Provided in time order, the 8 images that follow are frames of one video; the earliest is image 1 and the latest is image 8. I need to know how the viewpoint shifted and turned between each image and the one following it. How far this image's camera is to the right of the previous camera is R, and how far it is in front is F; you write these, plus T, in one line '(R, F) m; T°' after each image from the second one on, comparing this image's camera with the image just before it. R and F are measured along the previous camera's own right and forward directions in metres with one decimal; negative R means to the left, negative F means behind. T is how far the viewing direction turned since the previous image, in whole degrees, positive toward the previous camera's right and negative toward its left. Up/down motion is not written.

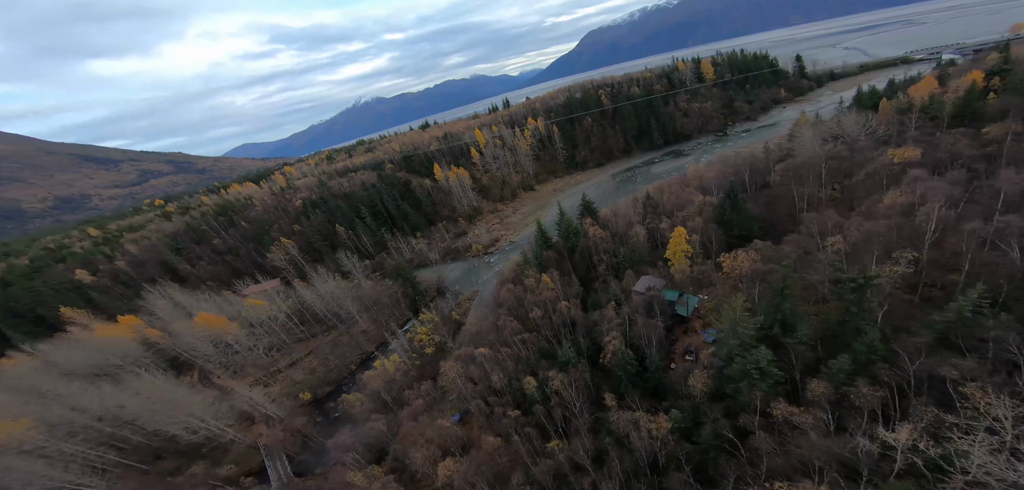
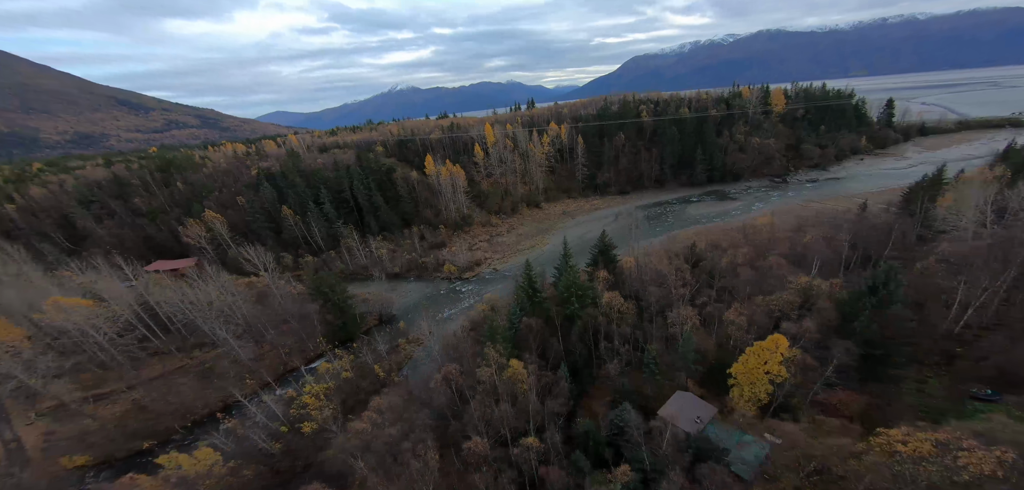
(+2.7, +15.7) m; -1°
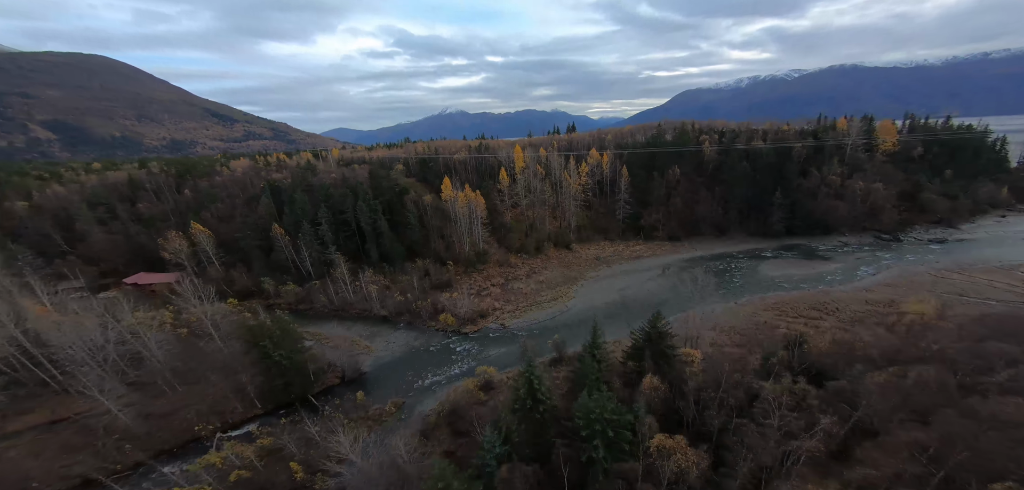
(+2.2, +10.4) m; -6°
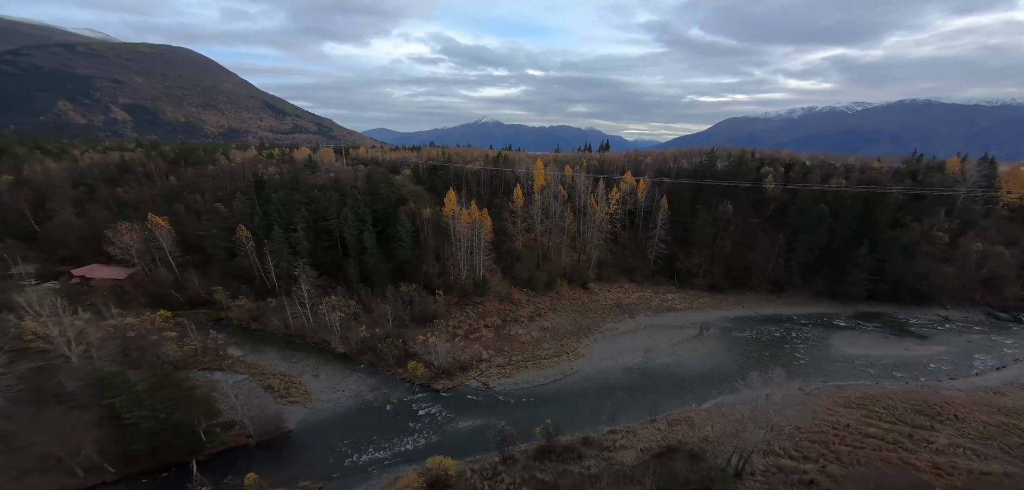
(+2.3, +9.0) m; -4°
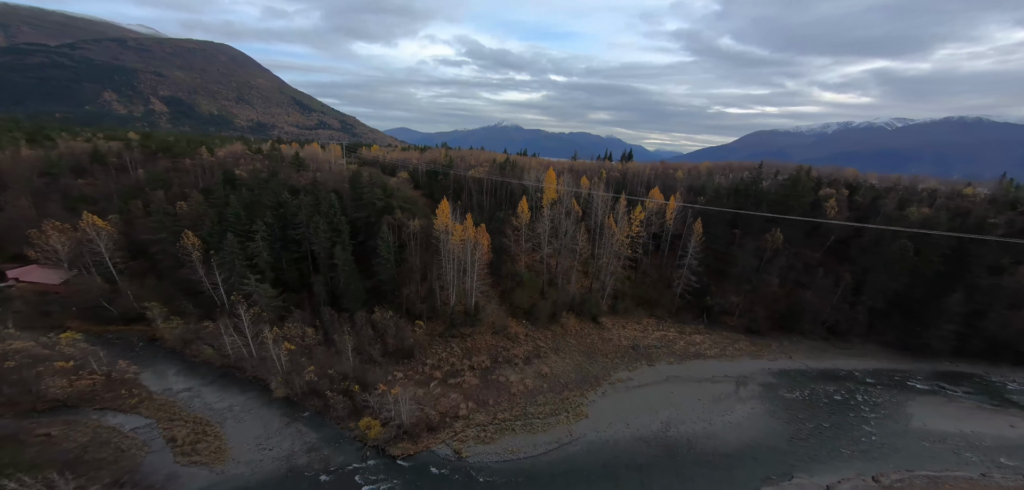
(+1.7, +7.3) m; -2°
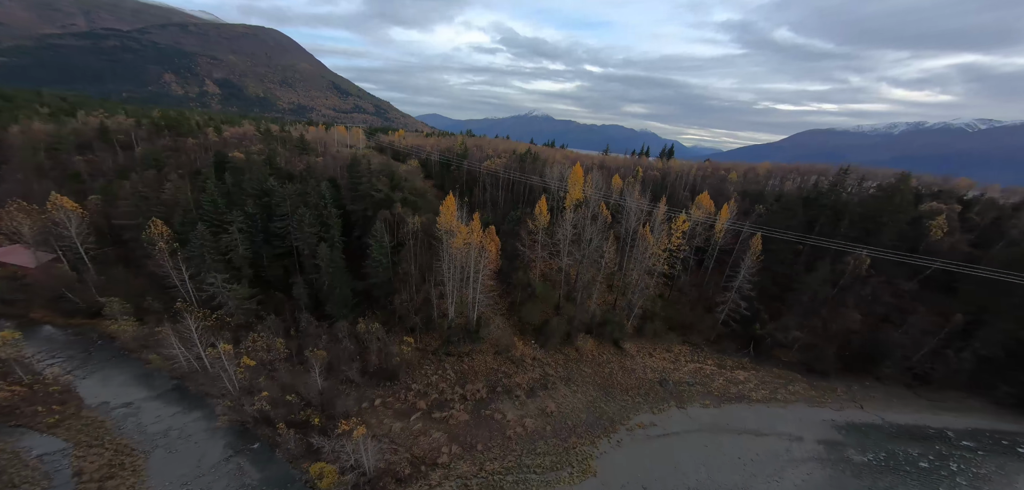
(+1.5, +5.9) m; -4°
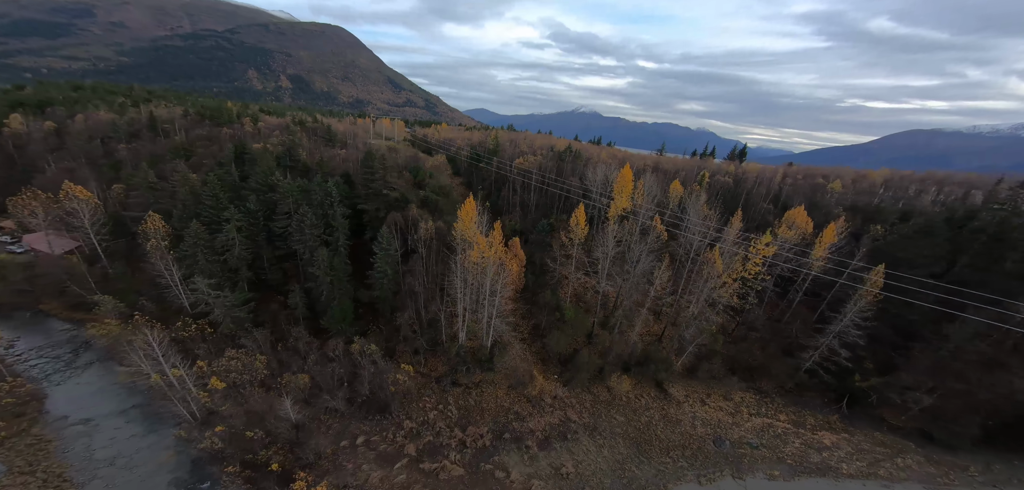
(+1.8, +5.4) m; -7°
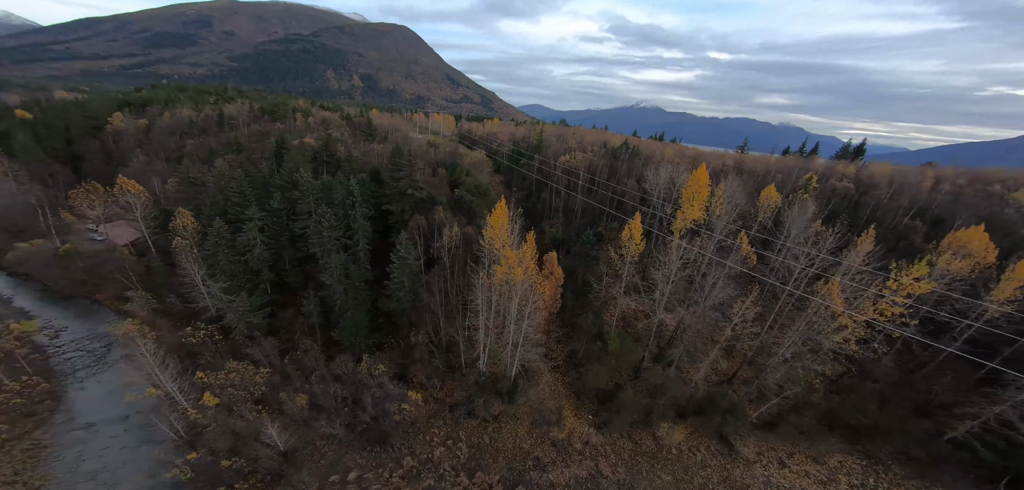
(+1.8, +4.3) m; -9°
